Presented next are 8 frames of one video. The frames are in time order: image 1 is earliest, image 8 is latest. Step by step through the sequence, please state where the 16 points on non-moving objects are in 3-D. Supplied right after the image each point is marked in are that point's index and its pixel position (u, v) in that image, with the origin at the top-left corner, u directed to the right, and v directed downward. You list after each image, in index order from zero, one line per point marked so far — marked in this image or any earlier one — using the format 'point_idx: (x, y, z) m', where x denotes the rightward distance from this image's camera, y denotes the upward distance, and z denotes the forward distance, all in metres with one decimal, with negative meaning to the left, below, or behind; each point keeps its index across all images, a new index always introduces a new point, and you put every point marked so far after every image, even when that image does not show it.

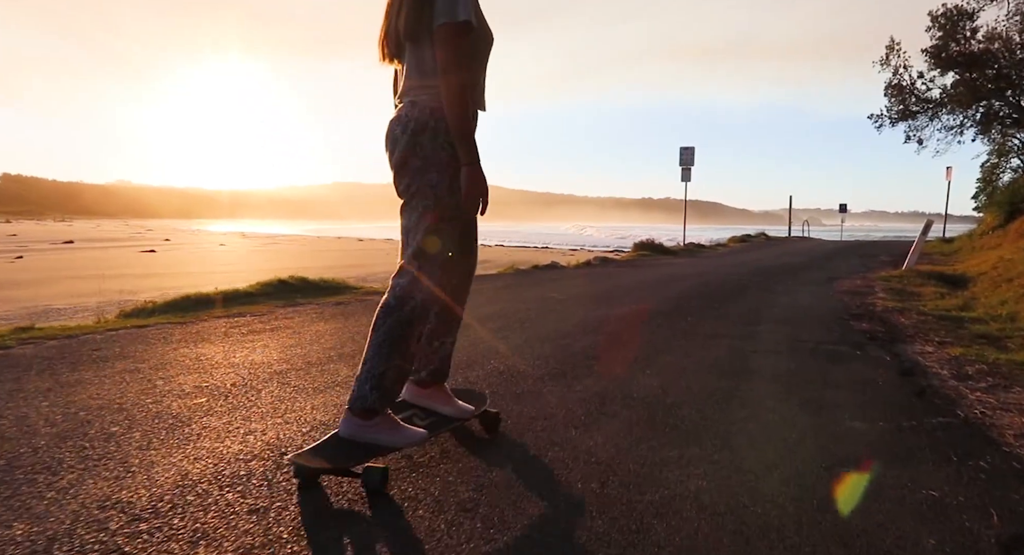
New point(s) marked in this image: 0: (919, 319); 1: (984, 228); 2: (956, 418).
0: (+4.6, -0.5, +6.7) m
1: (+15.5, +1.6, +19.3) m
2: (+2.4, -0.7, +3.1) m
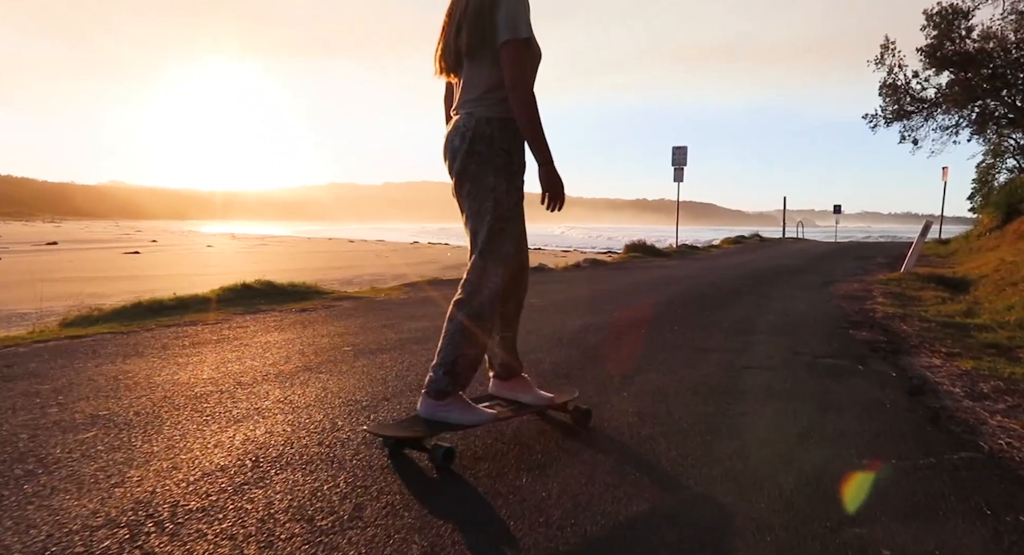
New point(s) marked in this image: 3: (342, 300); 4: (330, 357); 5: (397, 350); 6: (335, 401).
0: (+4.4, -0.5, +6.3) m
1: (+15.1, +1.6, +18.9) m
2: (+2.1, -0.8, +2.7) m
3: (-2.4, -0.3, +8.1) m
4: (-1.3, -0.6, +4.3) m
5: (-0.9, -0.6, +4.5) m
6: (-1.0, -0.7, +3.1) m
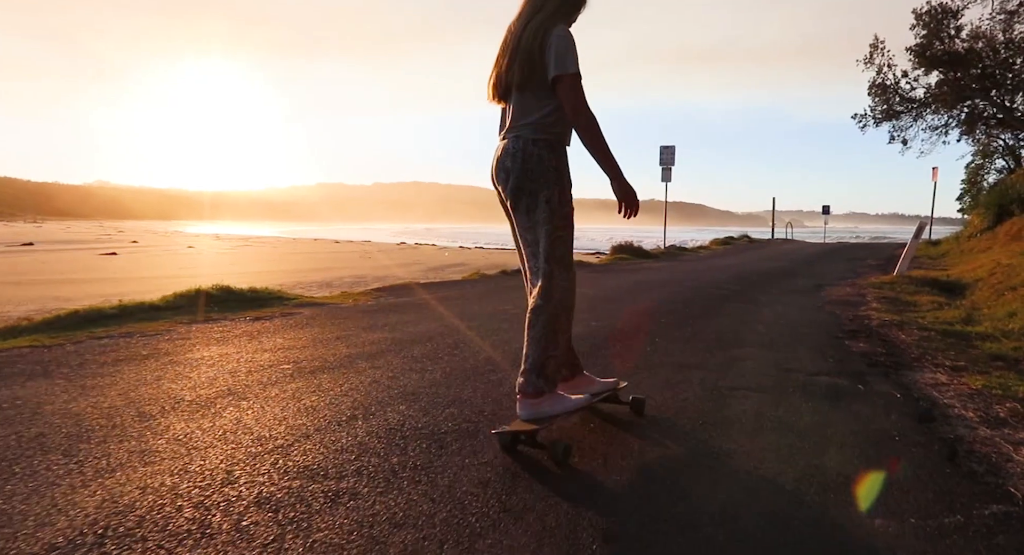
0: (+4.1, -0.6, +5.8) m
1: (+14.6, +1.5, +18.7) m
2: (+1.9, -0.8, +2.2) m
3: (-2.7, -0.4, +7.6) m
4: (-1.6, -0.6, +3.8) m
5: (-1.1, -0.6, +4.0) m
6: (-1.2, -0.7, +2.6) m
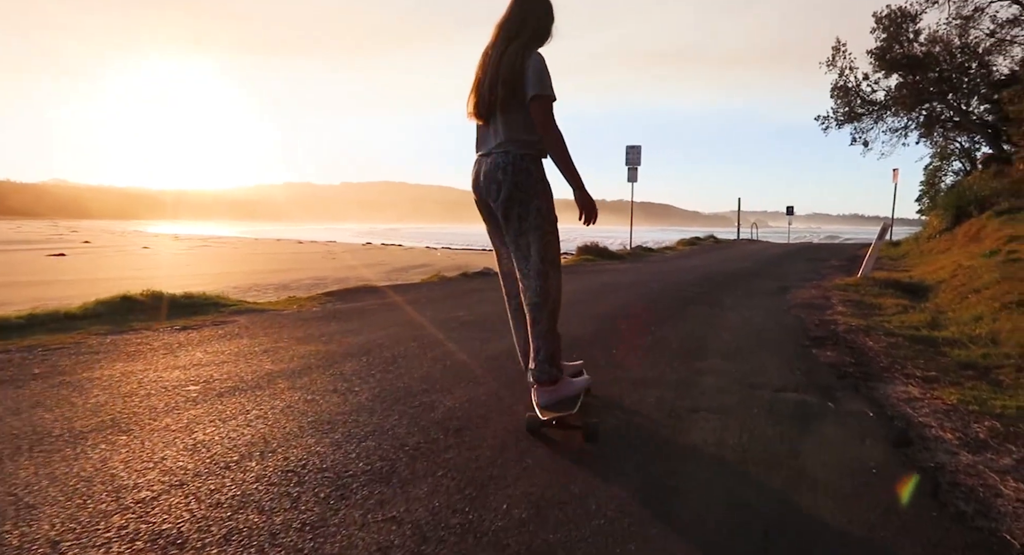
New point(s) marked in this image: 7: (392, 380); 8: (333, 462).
0: (+3.6, -0.6, +5.6) m
1: (+13.5, +1.5, +19.0) m
2: (+1.6, -0.9, +1.9) m
3: (-3.3, -0.4, +7.0) m
4: (-2.0, -0.7, +3.3) m
5: (-1.5, -0.7, +3.6) m
6: (-1.5, -0.8, +2.1) m
7: (-0.7, -0.7, +3.7) m
8: (-0.7, -0.8, +2.5) m
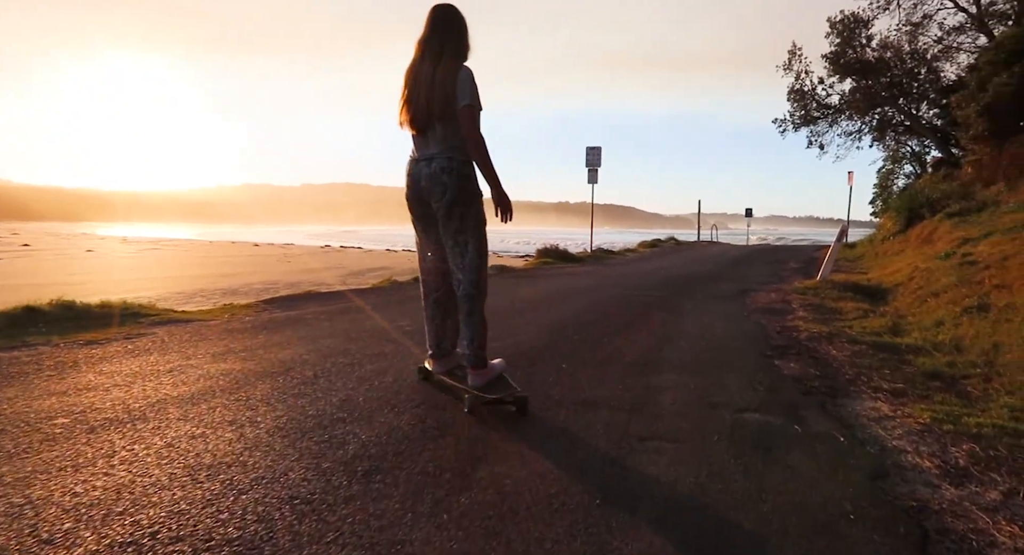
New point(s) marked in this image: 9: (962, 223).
0: (+3.1, -0.7, +5.4) m
1: (+12.2, +1.5, +19.3) m
2: (+1.3, -0.9, +1.5) m
3: (-3.8, -0.5, +6.4) m
4: (-2.3, -0.8, +2.7) m
5: (-1.9, -0.7, +3.0) m
6: (-1.8, -0.8, +1.6) m
7: (-1.1, -0.7, +3.2) m
8: (-1.0, -0.8, +2.0) m
9: (+9.8, +1.2, +12.8) m
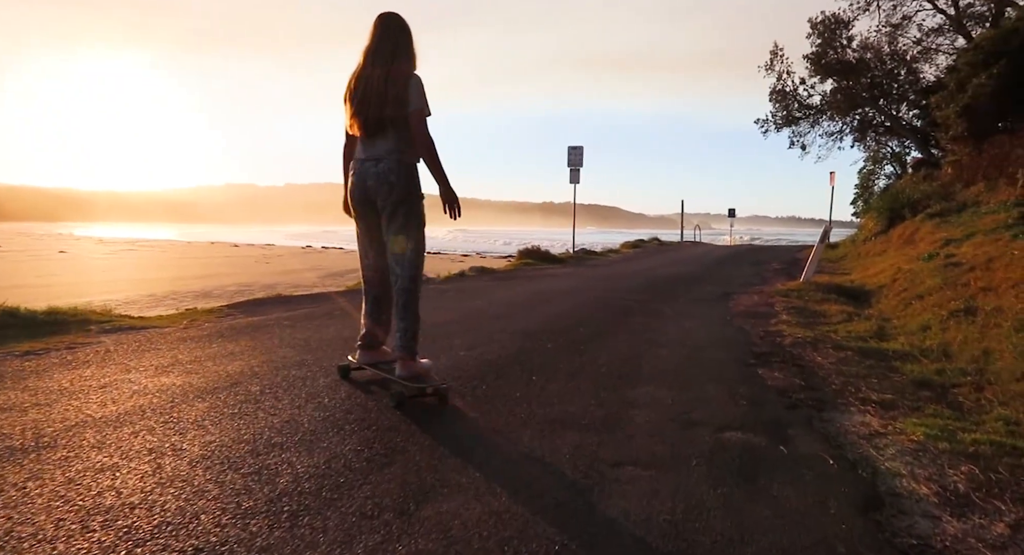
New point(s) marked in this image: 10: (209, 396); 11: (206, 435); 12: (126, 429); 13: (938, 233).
0: (+2.9, -0.7, +5.1) m
1: (+11.6, +1.4, +19.3) m
2: (+1.2, -1.0, +1.2) m
3: (-4.1, -0.6, +6.0) m
4: (-2.5, -0.8, +2.4) m
5: (-2.1, -0.8, +2.7) m
6: (-1.9, -0.9, +1.2) m
7: (-1.3, -0.8, +2.9) m
8: (-1.2, -0.9, +1.6) m
9: (+9.4, +1.2, +12.8) m
10: (-1.8, -0.7, +3.5) m
11: (-1.5, -0.8, +2.9) m
12: (-2.0, -0.8, +3.0) m
13: (+8.6, +0.9, +11.9) m
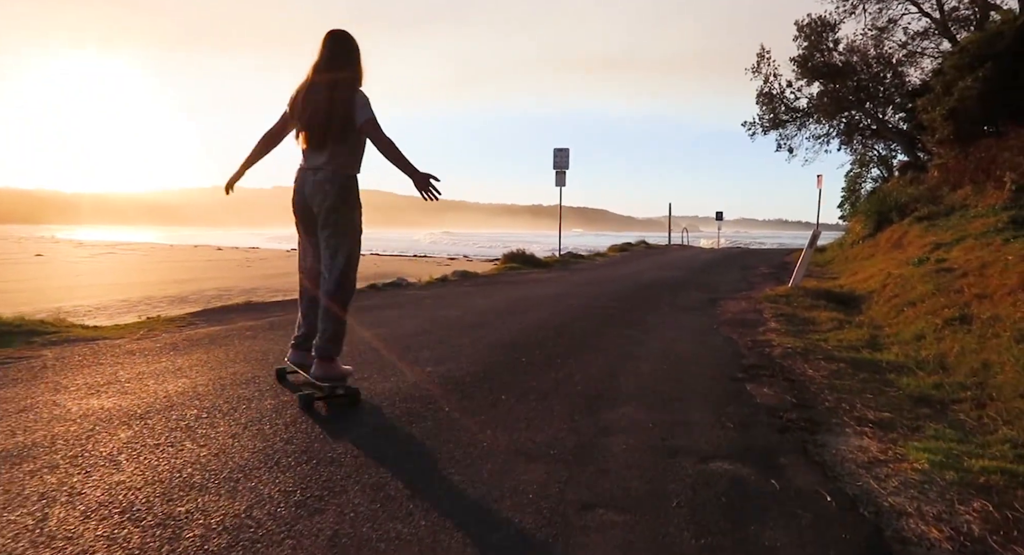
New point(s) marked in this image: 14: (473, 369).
0: (+2.6, -0.8, +4.9) m
1: (+11.1, +1.3, +19.2) m
2: (+1.0, -1.0, +0.9) m
3: (-4.3, -0.6, +5.5) m
4: (-2.7, -0.9, +2.0) m
5: (-2.3, -0.9, +2.3) m
6: (-2.1, -0.9, +0.9) m
7: (-1.5, -0.8, +2.5) m
8: (-1.4, -0.9, +1.3) m
9: (+9.0, +1.1, +12.6) m
10: (-2.0, -0.8, +3.1) m
11: (-1.7, -0.8, +2.5) m
12: (-2.1, -0.8, +2.6) m
13: (+8.3, +0.8, +11.7) m
14: (-0.3, -0.7, +4.5) m
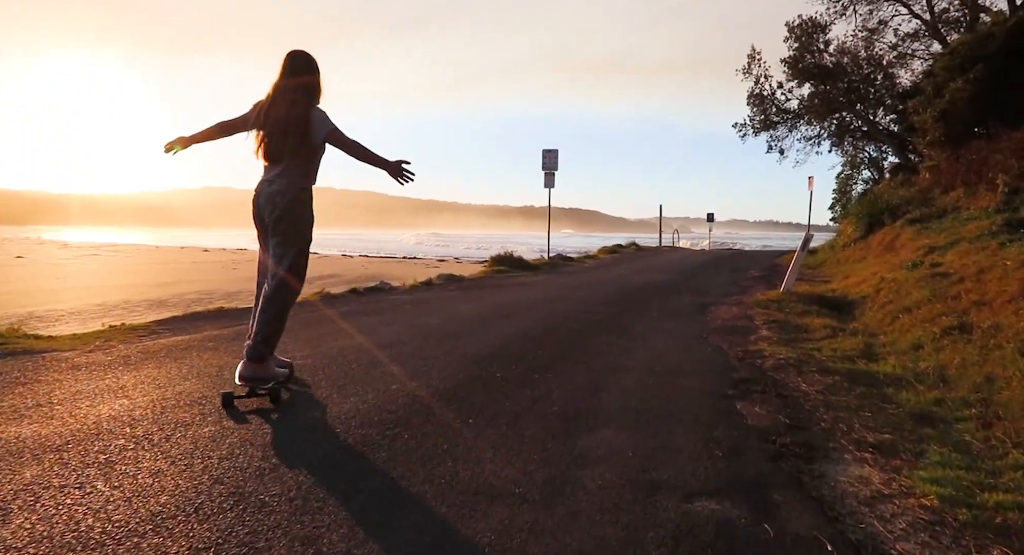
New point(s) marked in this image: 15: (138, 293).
0: (+2.4, -0.8, +4.6) m
1: (+10.7, +1.2, +19.0) m
2: (+0.9, -1.1, +0.6) m
3: (-4.5, -0.7, +5.2) m
4: (-2.8, -0.9, +1.6) m
5: (-2.4, -0.9, +1.9) m
6: (-2.2, -1.0, +0.5) m
7: (-1.7, -0.9, +2.2) m
8: (-1.5, -1.0, +0.9) m
9: (+8.7, +1.0, +12.4) m
10: (-2.2, -0.8, +2.8) m
11: (-1.8, -0.9, +2.2) m
12: (-2.3, -0.9, +2.2) m
13: (+8.0, +0.7, +11.5) m
14: (-0.5, -0.8, +4.1) m
15: (-12.5, -0.5, +19.8) m
